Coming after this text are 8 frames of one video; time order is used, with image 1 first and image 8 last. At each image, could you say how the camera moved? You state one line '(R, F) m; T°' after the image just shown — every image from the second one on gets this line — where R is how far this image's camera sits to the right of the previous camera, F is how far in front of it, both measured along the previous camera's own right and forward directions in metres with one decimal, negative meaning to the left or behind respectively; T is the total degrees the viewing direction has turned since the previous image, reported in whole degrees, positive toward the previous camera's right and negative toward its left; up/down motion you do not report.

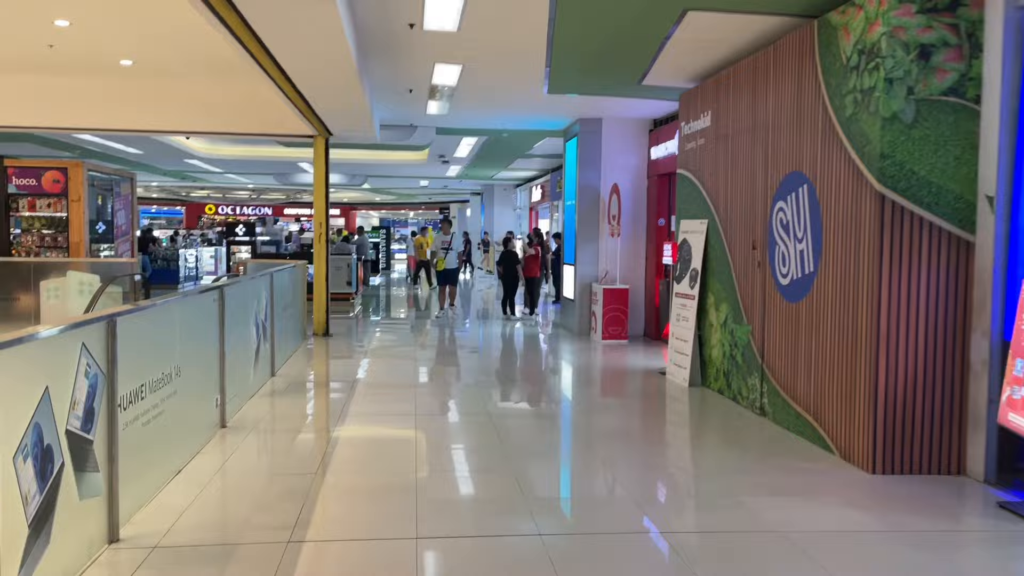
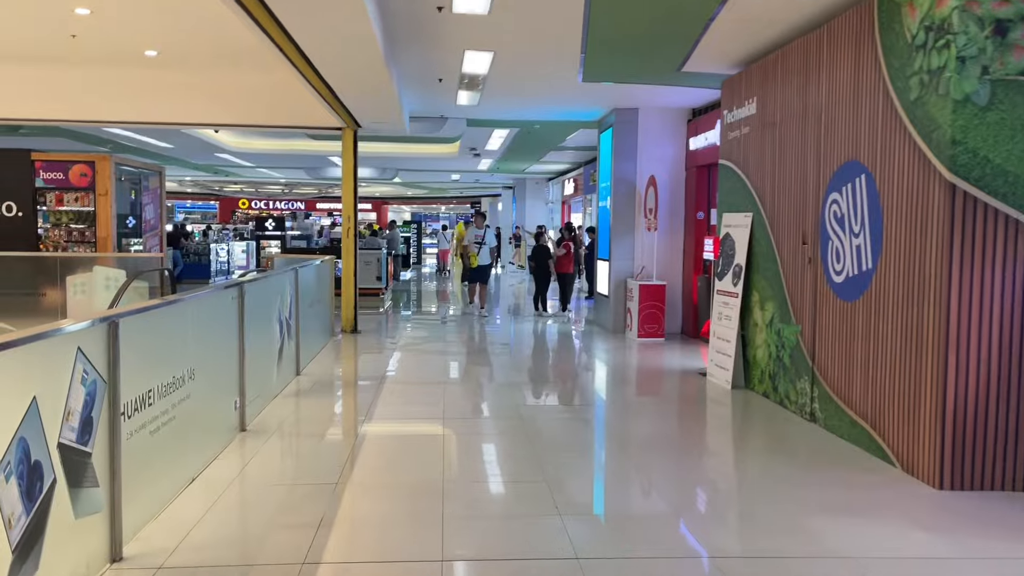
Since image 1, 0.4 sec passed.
(0.0, +0.3) m; -2°
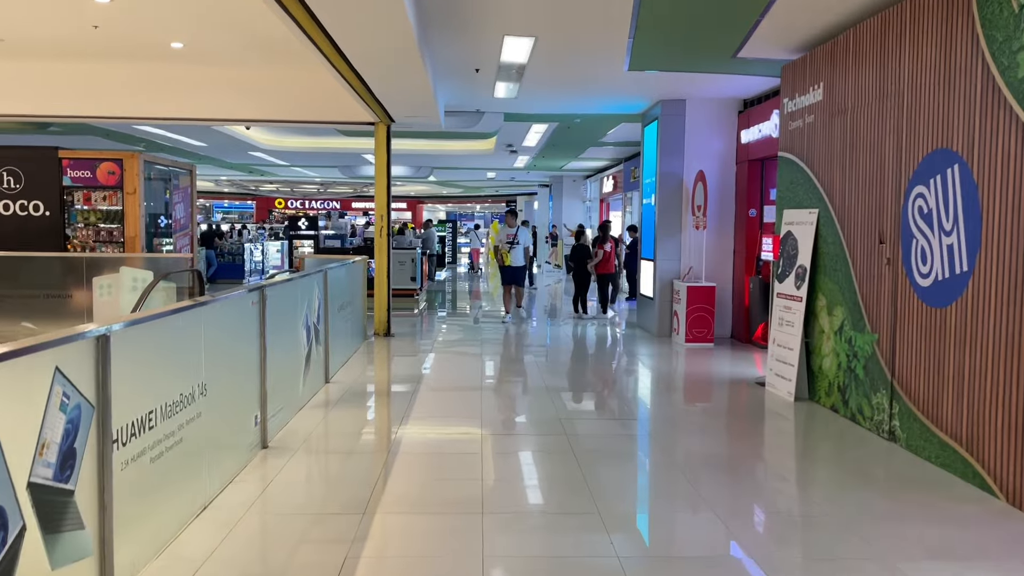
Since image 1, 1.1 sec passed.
(-0.1, +0.4) m; -2°
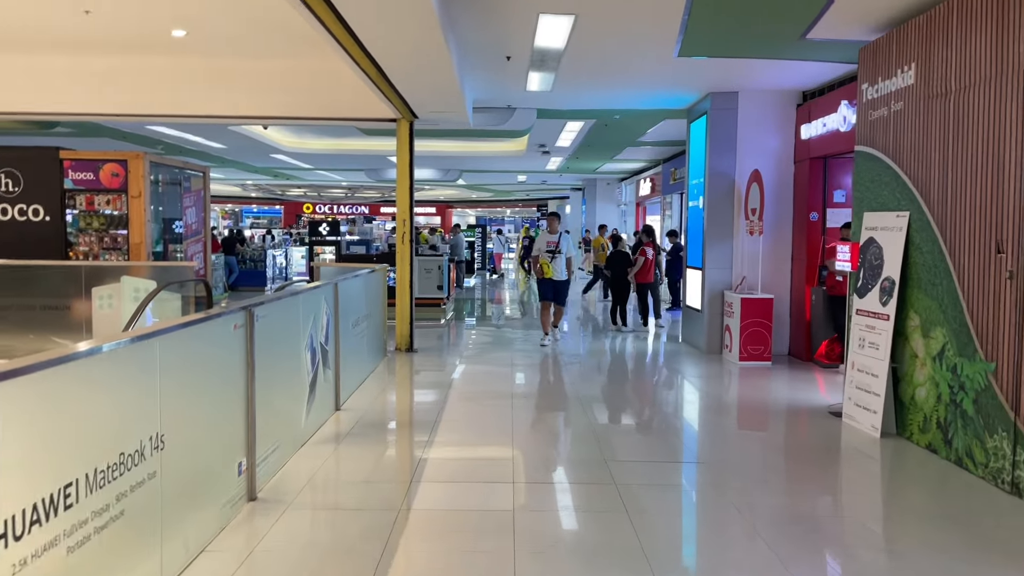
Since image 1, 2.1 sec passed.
(0.0, +0.7) m; -2°
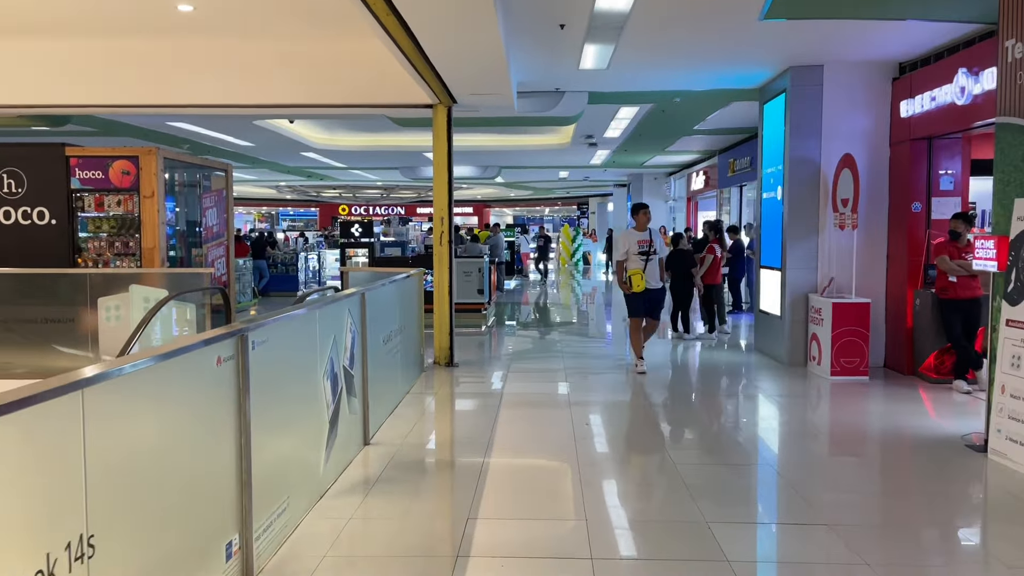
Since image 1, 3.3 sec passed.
(-0.1, +0.8) m; -3°
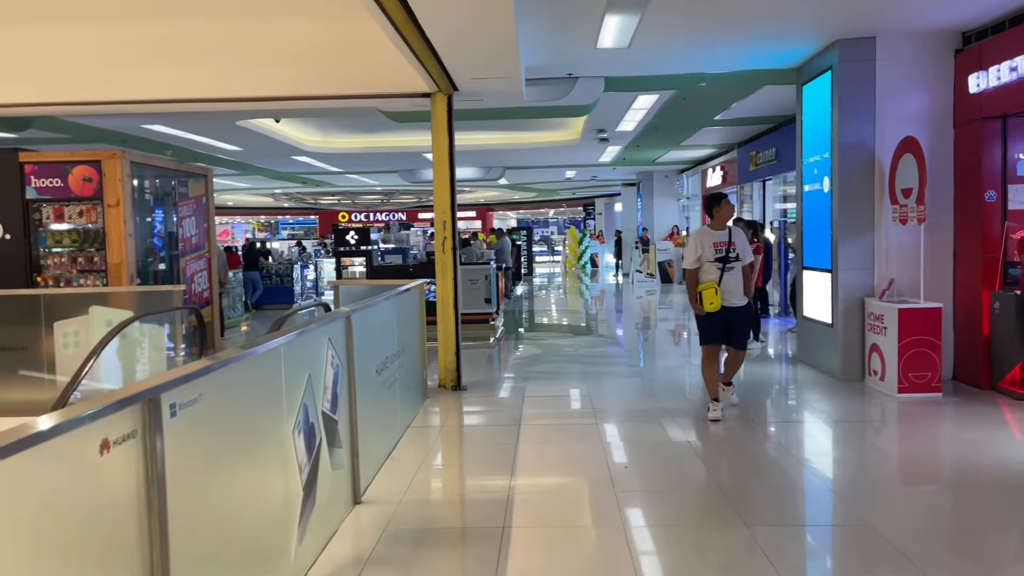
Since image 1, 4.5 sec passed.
(-0.1, +0.8) m; 0°
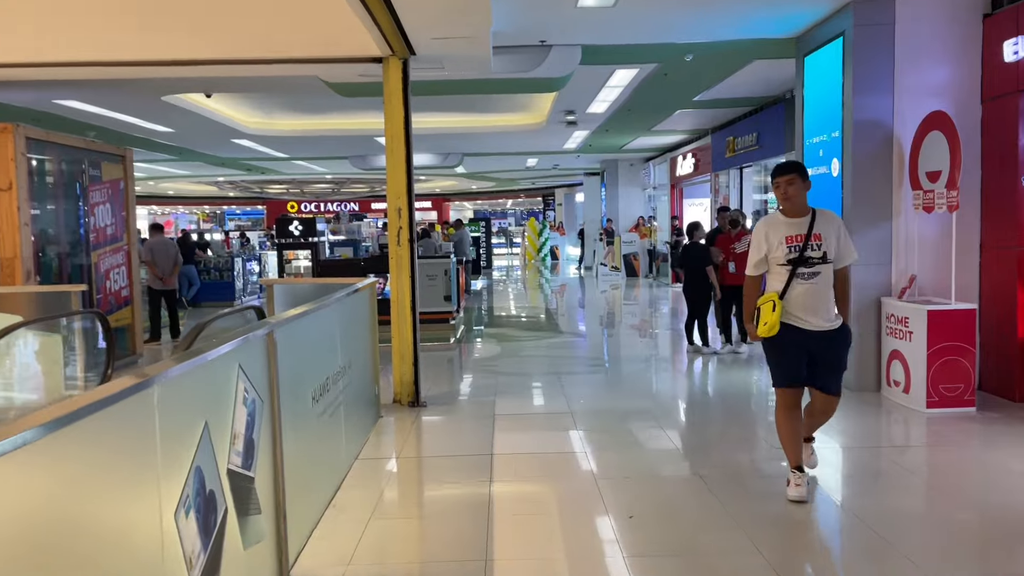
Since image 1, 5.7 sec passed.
(-0.1, +0.8) m; +3°
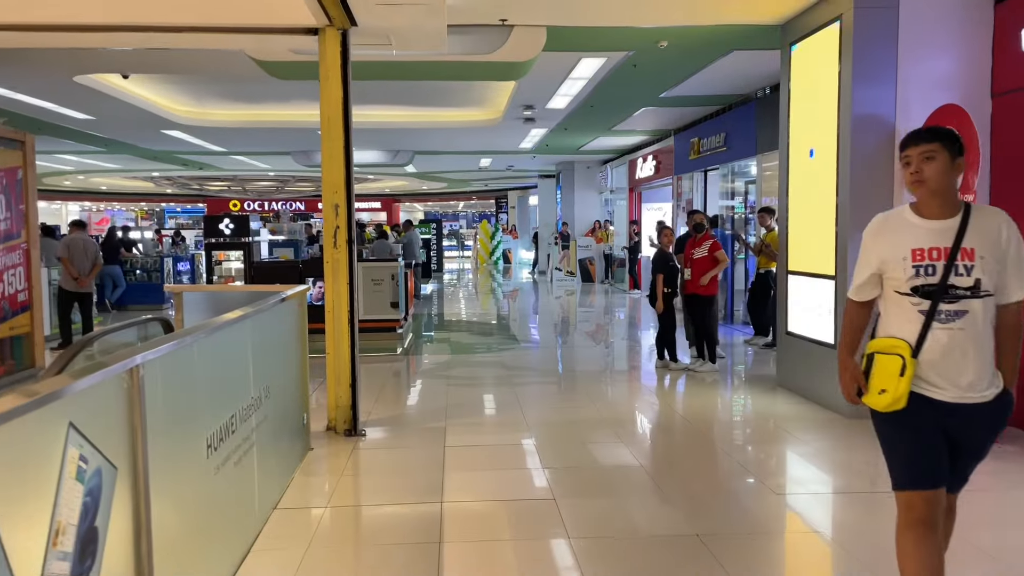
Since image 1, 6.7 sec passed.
(0.0, +0.6) m; +3°
